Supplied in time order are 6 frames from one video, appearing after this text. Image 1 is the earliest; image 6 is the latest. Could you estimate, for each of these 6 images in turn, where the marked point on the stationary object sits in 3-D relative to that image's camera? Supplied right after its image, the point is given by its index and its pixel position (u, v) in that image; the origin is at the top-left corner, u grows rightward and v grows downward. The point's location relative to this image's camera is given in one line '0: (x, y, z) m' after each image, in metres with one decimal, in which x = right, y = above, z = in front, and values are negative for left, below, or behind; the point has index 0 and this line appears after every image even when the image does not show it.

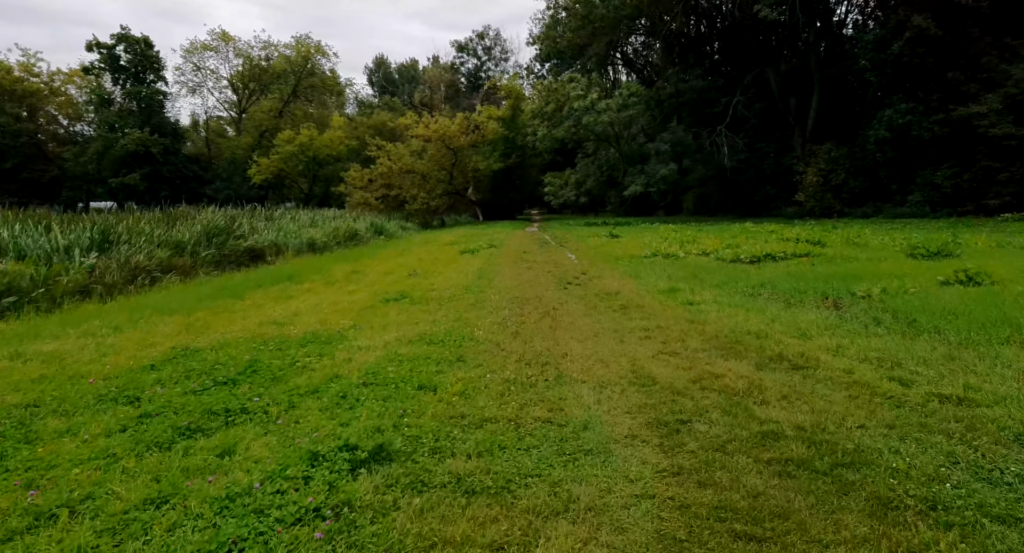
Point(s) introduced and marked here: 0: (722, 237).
0: (+5.3, +1.0, +17.9) m
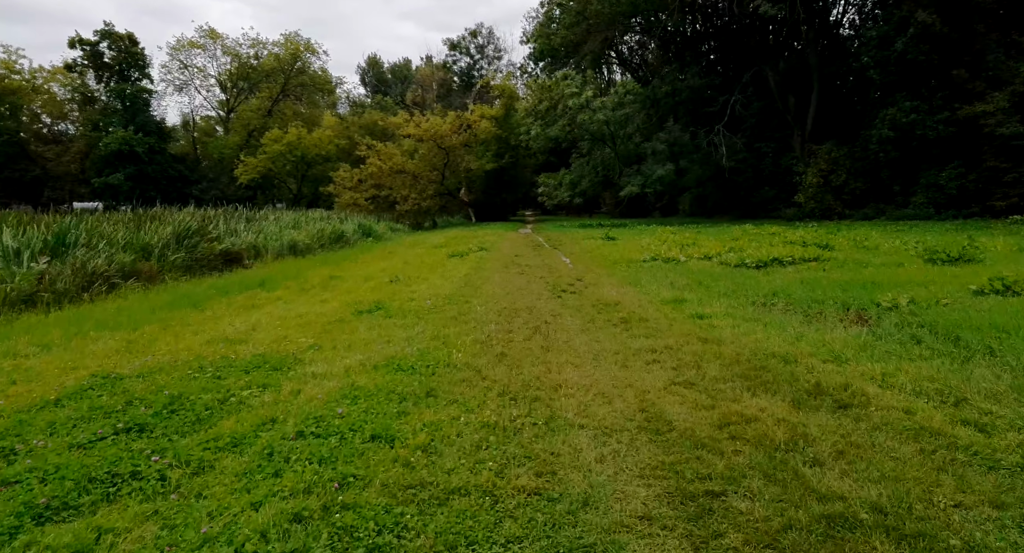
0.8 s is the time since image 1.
0: (+5.1, +0.8, +17.1) m
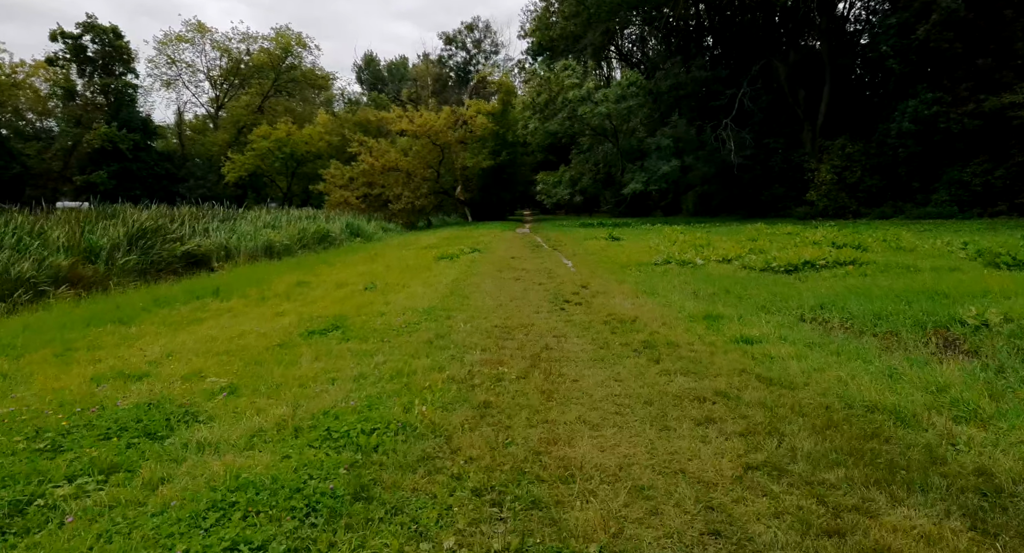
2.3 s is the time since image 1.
0: (+5.0, +0.8, +15.7) m
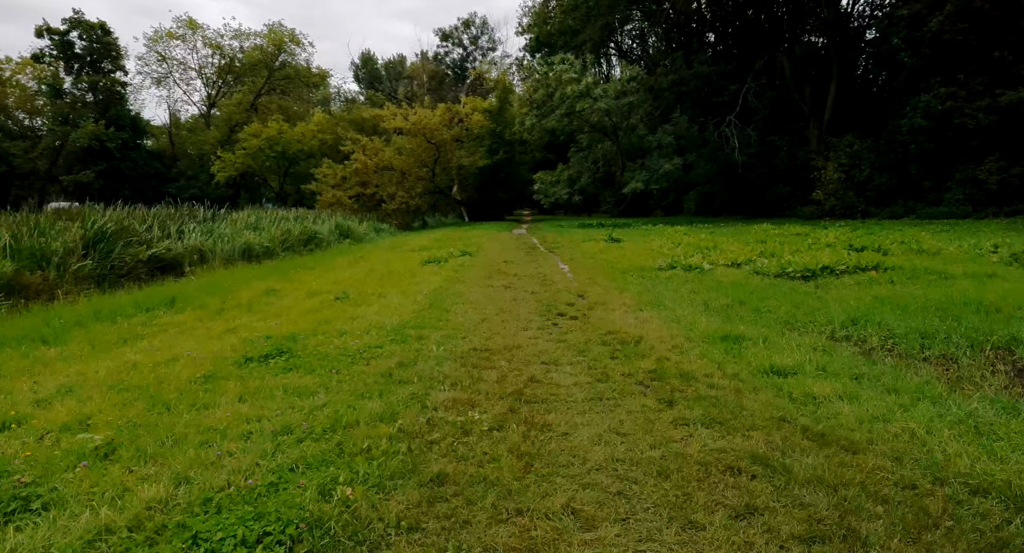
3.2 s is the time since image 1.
0: (+4.9, +0.7, +14.7) m
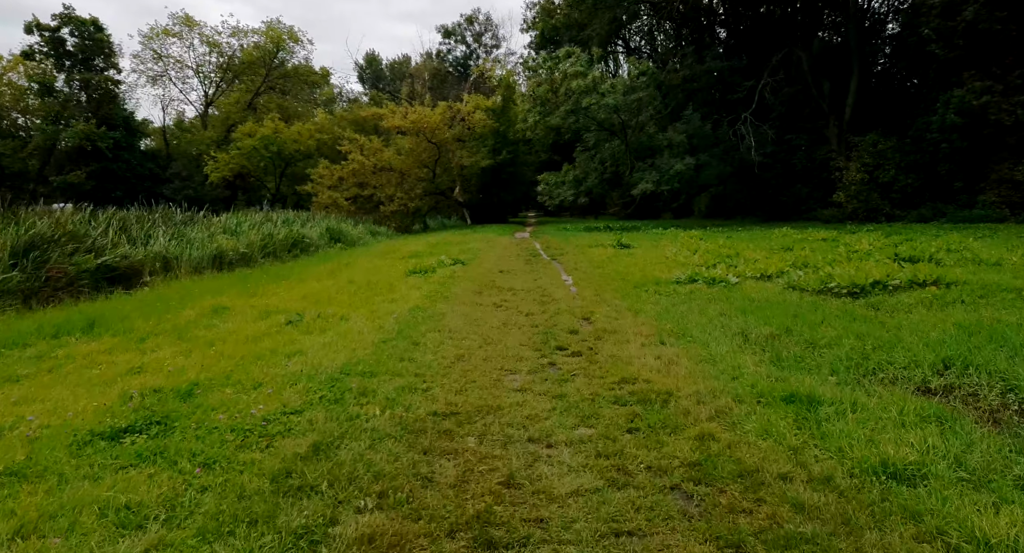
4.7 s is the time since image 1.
0: (+4.8, +0.5, +13.2) m
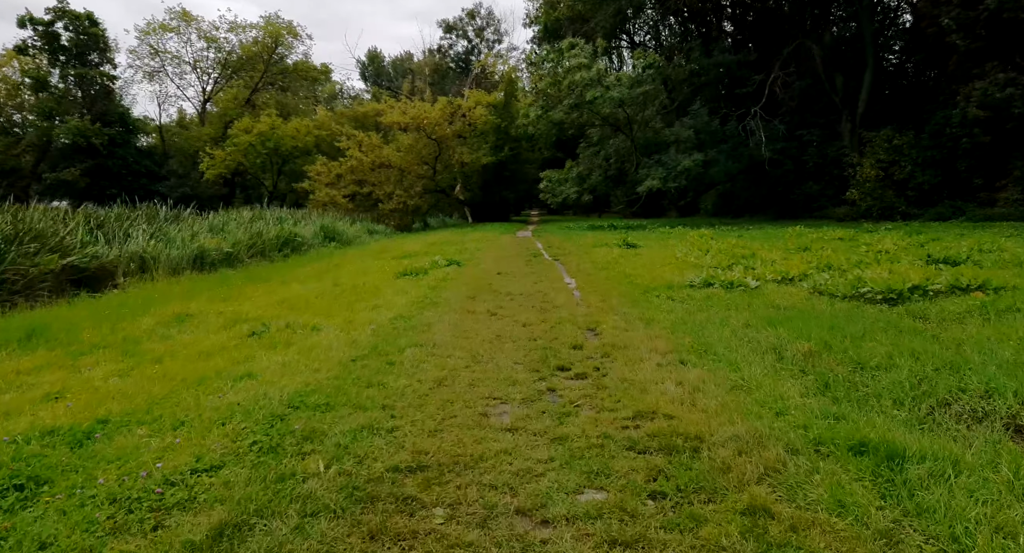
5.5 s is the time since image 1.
0: (+4.8, +0.4, +12.3) m
